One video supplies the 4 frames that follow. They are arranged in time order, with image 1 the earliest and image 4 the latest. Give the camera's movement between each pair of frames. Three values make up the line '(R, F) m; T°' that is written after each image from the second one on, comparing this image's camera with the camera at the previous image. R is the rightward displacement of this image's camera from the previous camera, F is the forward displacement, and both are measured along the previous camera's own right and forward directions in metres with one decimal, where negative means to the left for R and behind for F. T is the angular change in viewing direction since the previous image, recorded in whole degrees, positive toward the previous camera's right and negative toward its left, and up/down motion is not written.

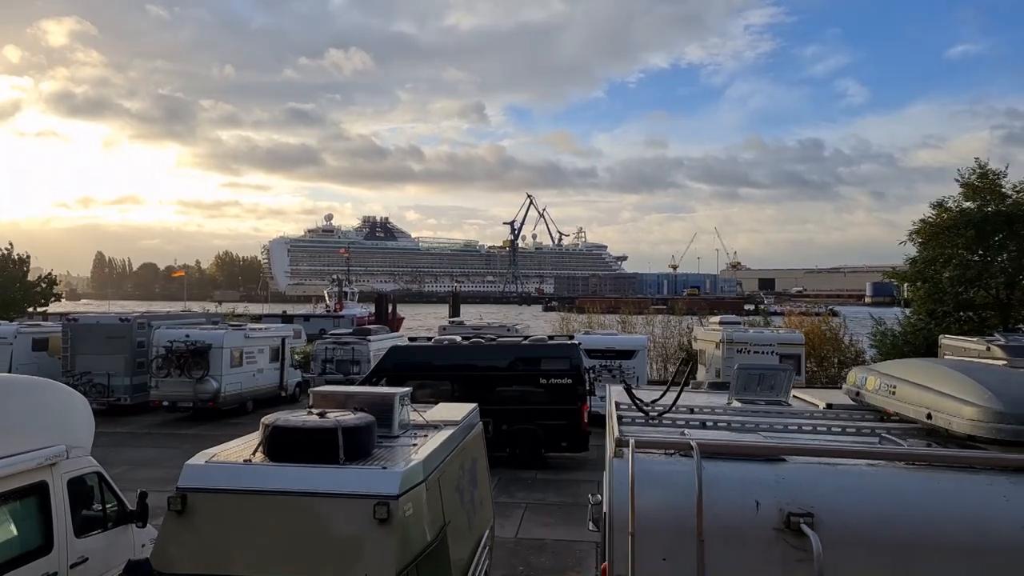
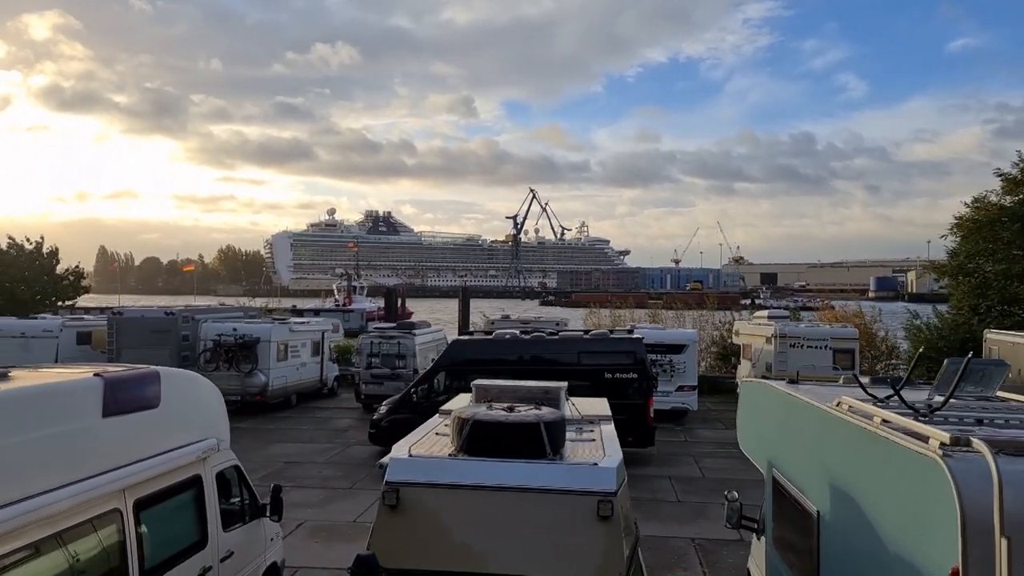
(-1.0, +0.1) m; -1°
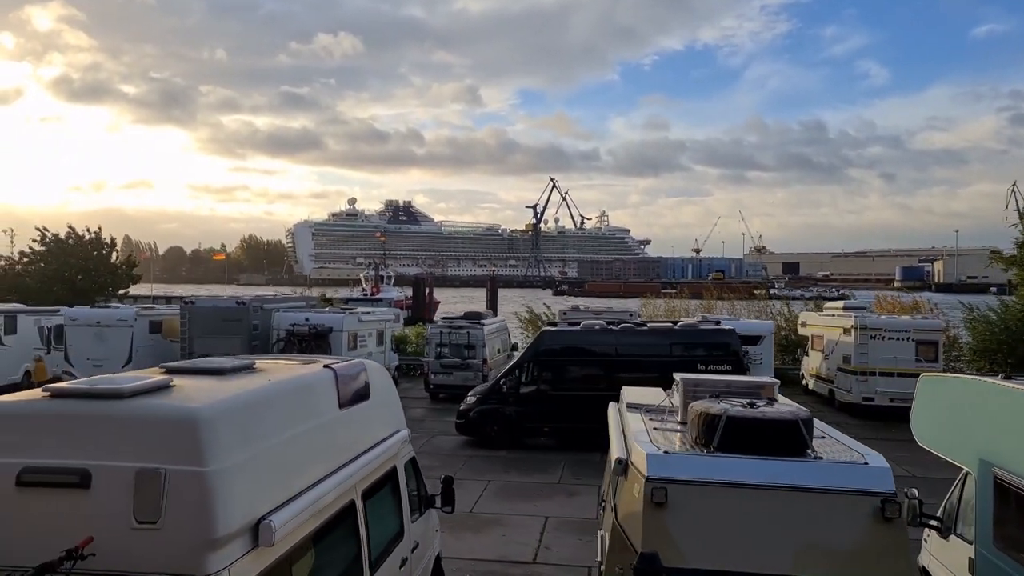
(-1.2, 0.0) m; -2°
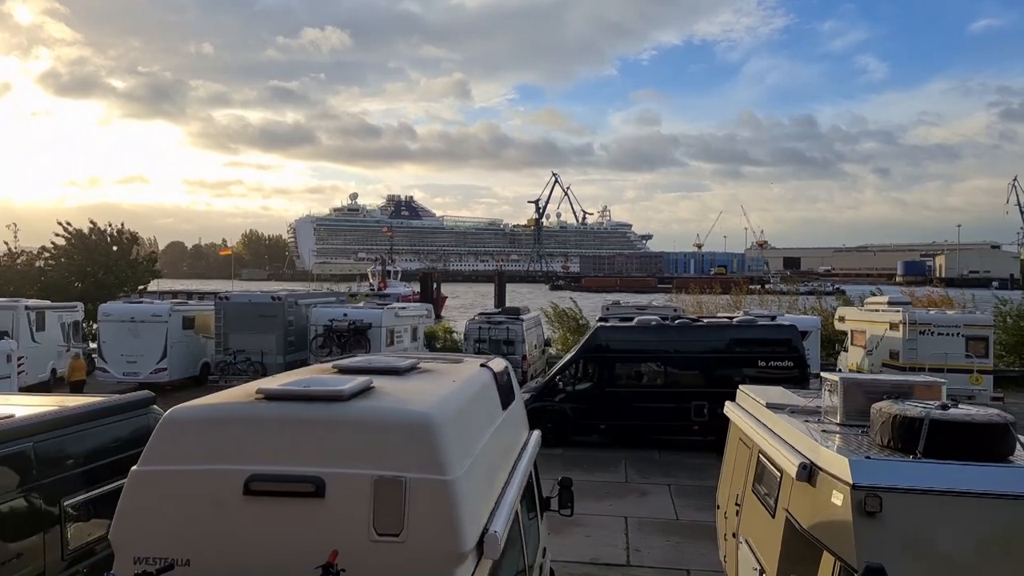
(-0.9, +0.2) m; -1°
